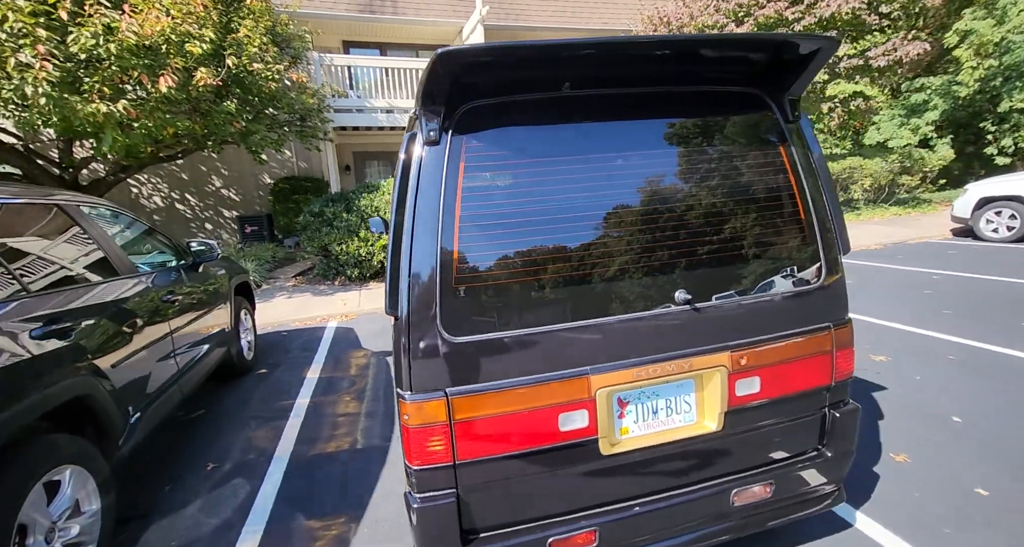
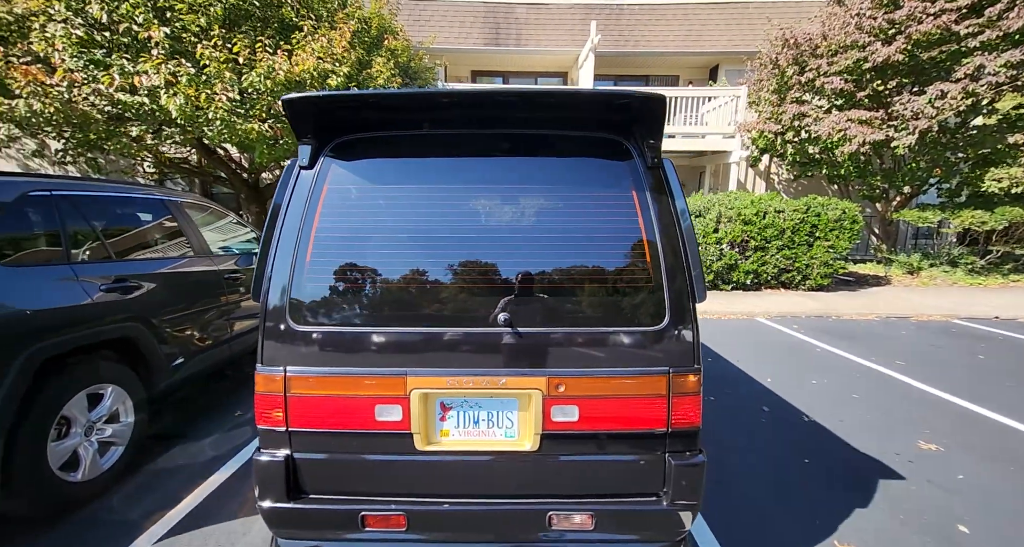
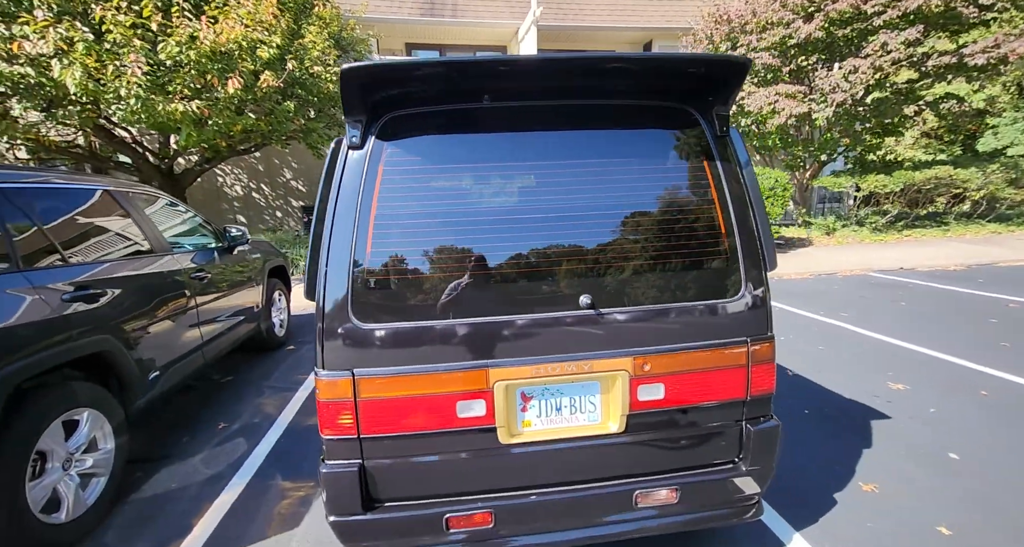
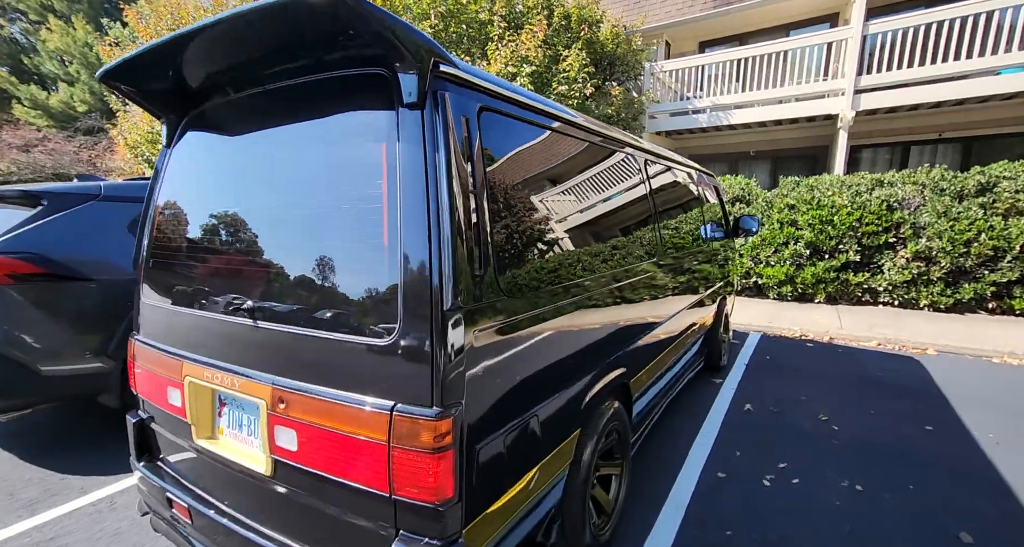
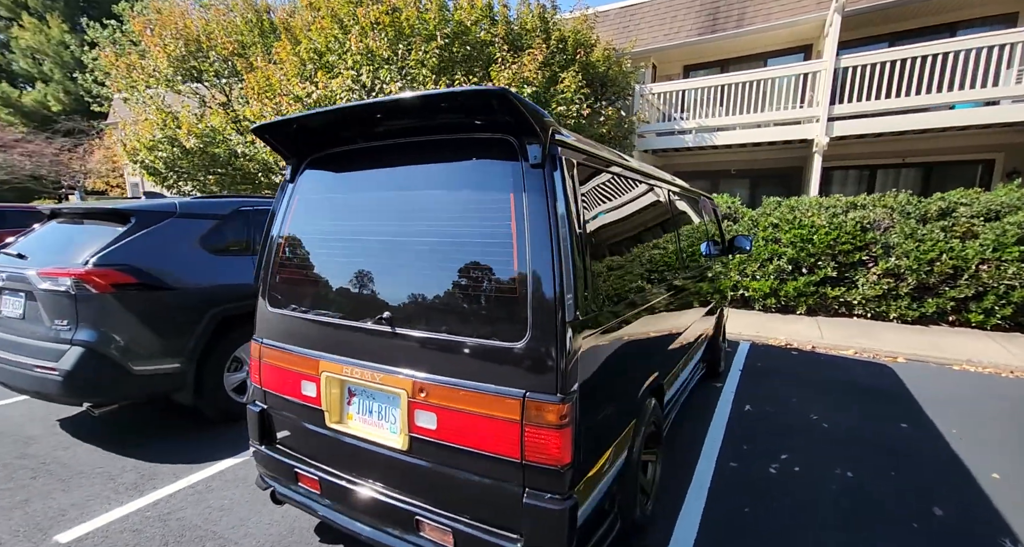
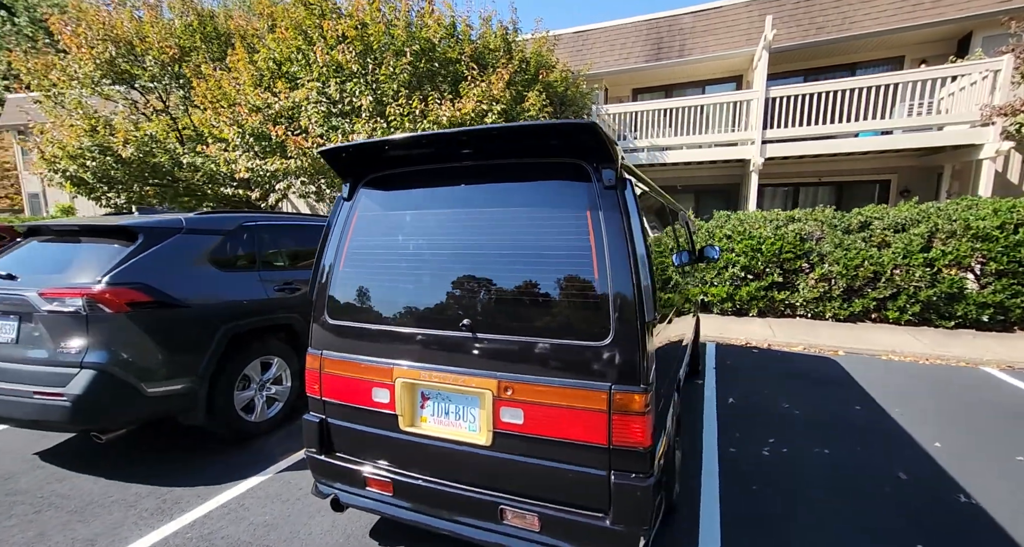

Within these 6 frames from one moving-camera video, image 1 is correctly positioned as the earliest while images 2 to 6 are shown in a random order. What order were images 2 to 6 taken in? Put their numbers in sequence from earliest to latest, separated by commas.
3, 2, 6, 5, 4
